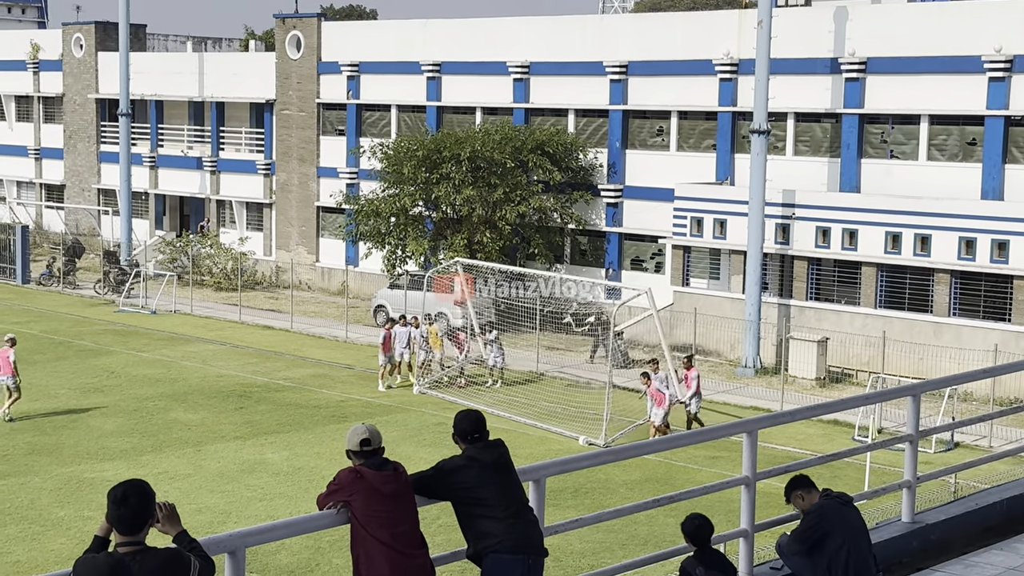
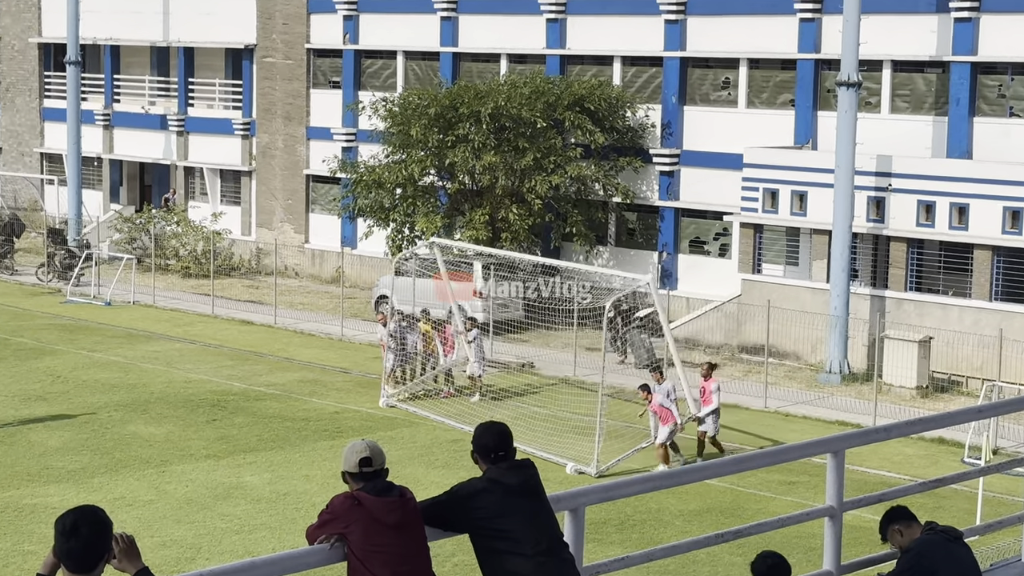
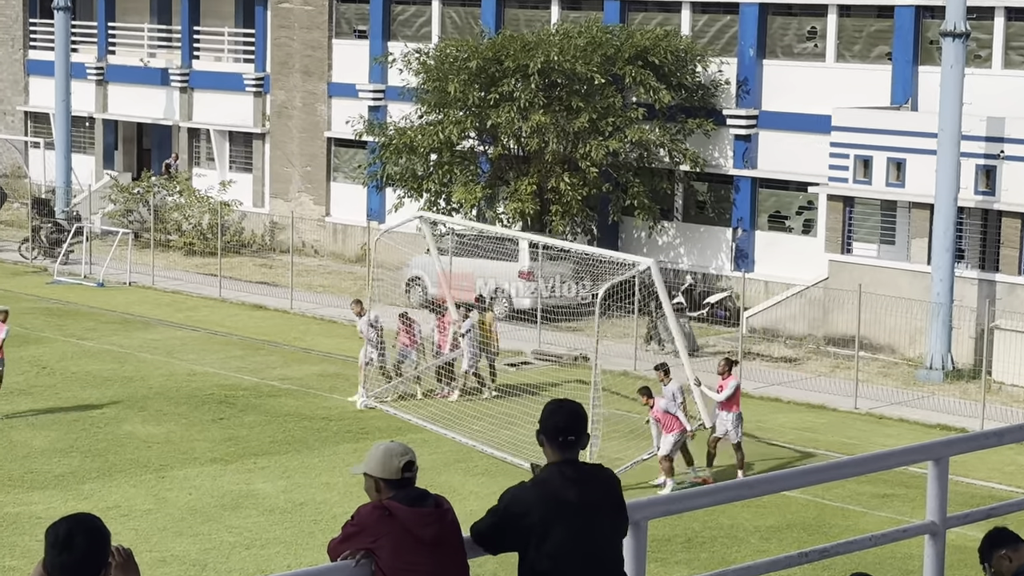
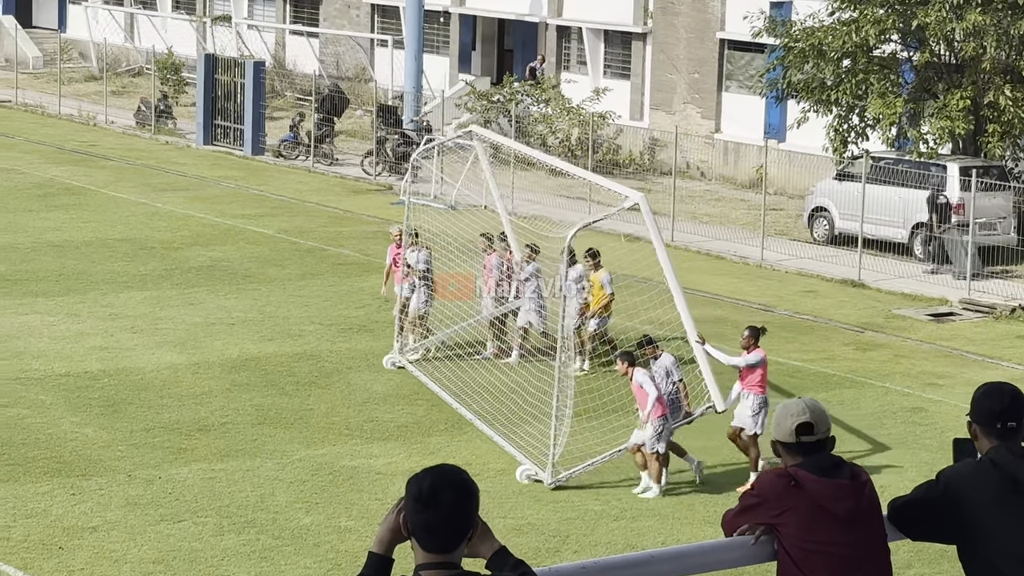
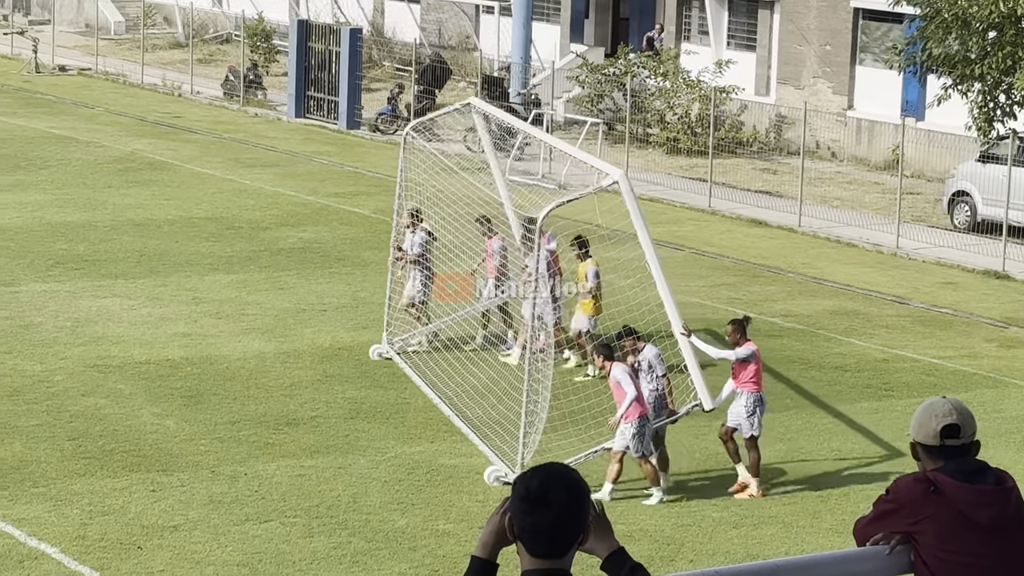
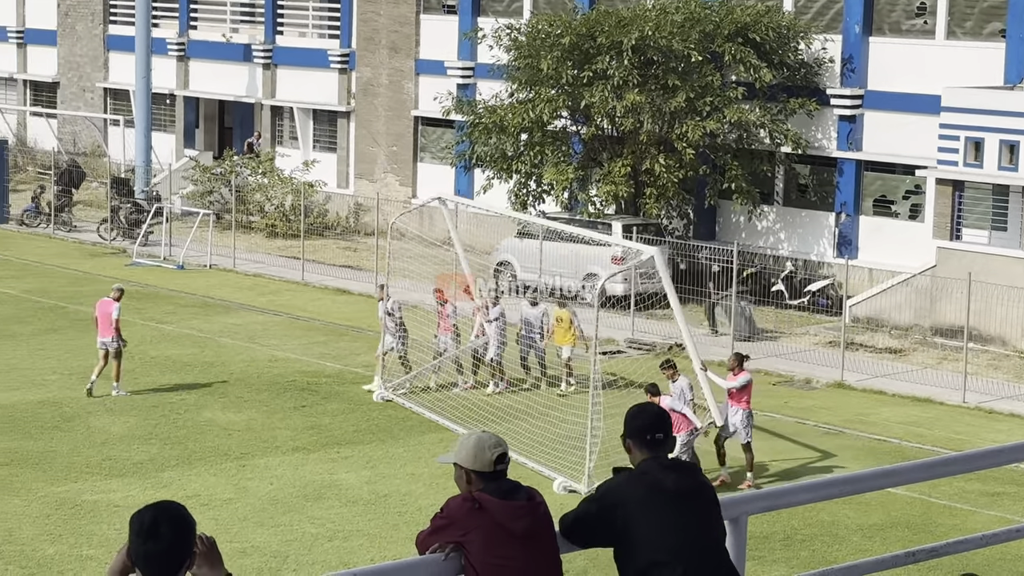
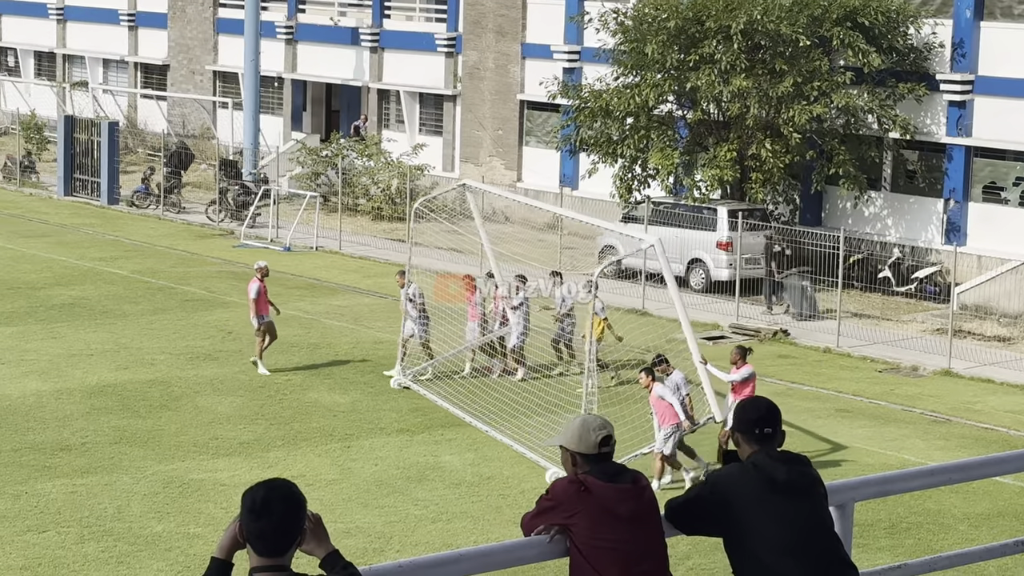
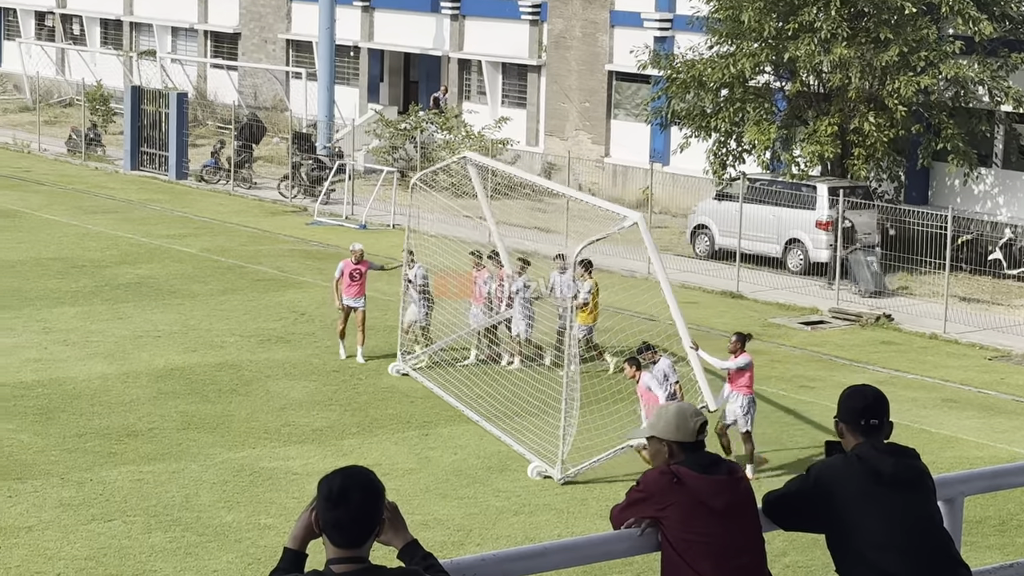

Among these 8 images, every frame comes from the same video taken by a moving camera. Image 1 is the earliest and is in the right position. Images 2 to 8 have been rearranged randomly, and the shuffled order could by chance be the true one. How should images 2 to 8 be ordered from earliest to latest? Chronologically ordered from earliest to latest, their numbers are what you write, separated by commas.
2, 3, 6, 7, 8, 4, 5
